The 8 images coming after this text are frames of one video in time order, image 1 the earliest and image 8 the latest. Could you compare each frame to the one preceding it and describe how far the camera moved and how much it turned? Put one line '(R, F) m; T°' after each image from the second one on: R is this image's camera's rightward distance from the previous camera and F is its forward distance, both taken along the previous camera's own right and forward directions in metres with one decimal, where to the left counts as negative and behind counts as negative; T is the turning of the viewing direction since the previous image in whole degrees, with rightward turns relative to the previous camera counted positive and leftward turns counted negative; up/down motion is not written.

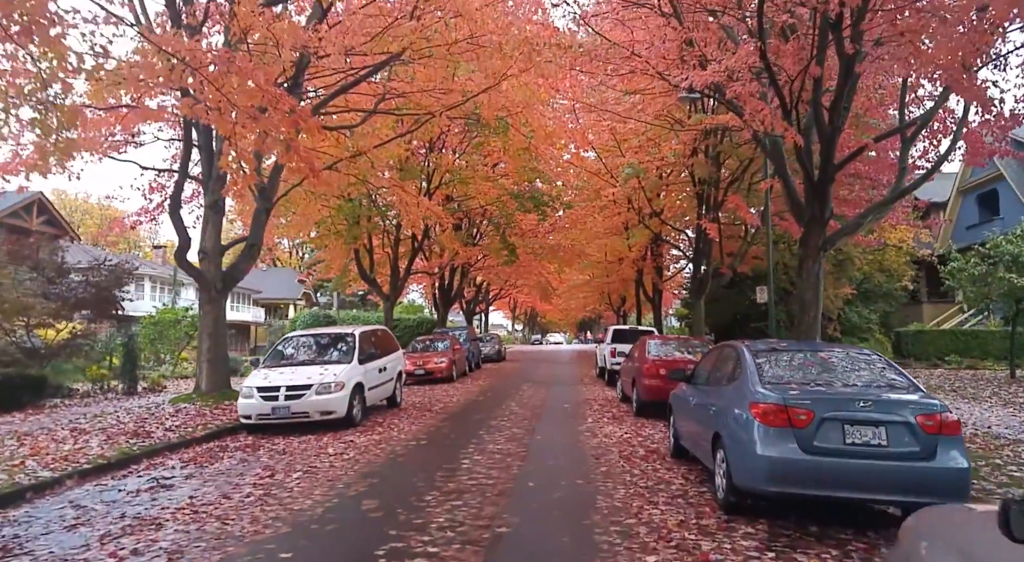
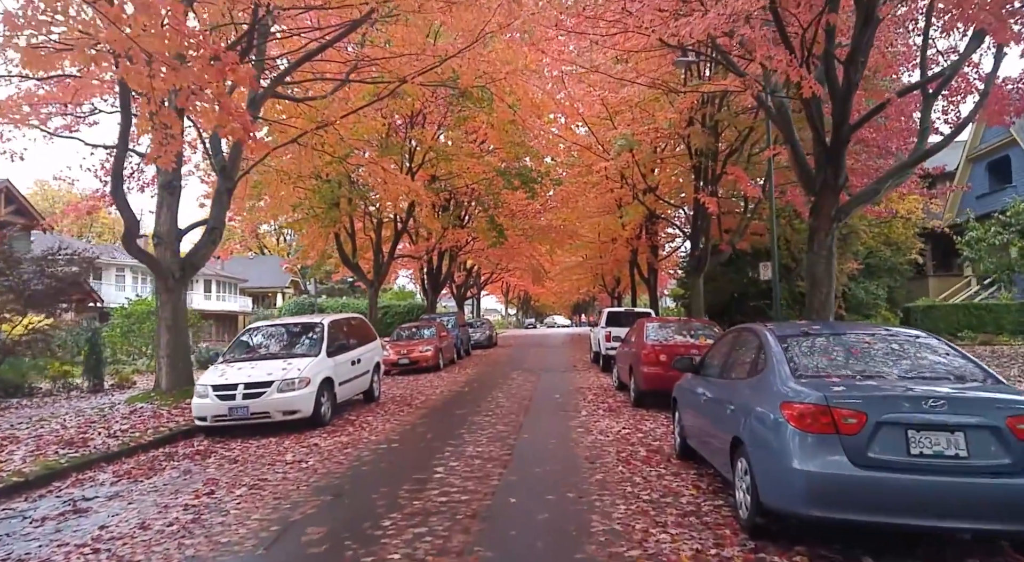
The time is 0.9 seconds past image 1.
(+0.2, +1.0) m; +1°
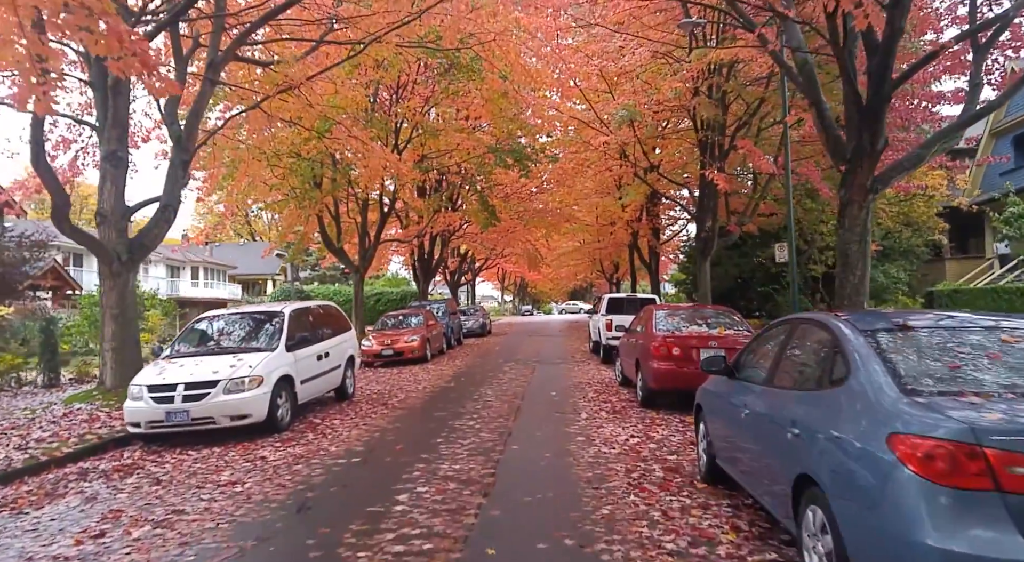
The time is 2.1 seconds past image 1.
(+0.1, +1.3) m; 0°
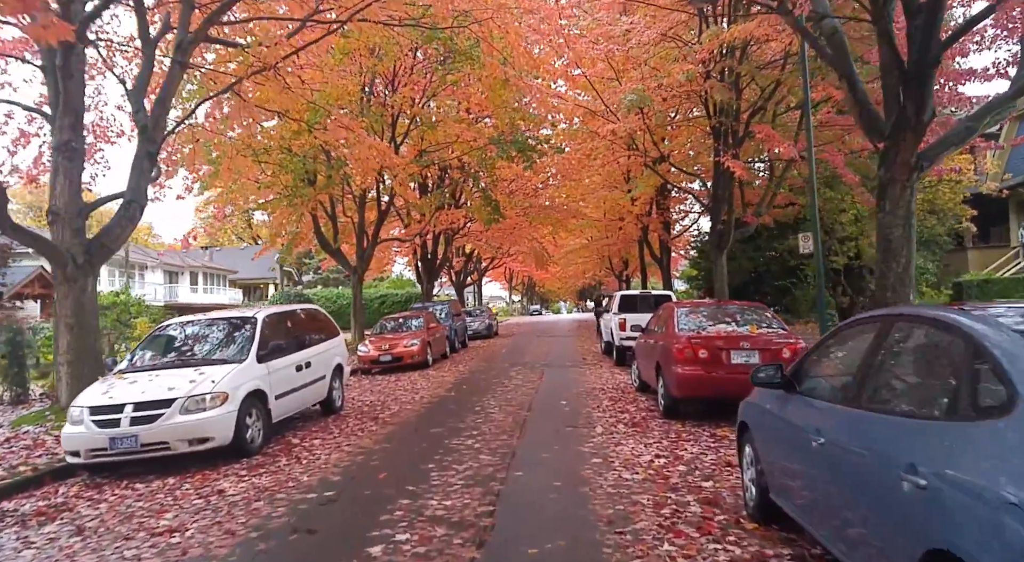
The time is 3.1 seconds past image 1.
(+0.1, +1.0) m; -1°
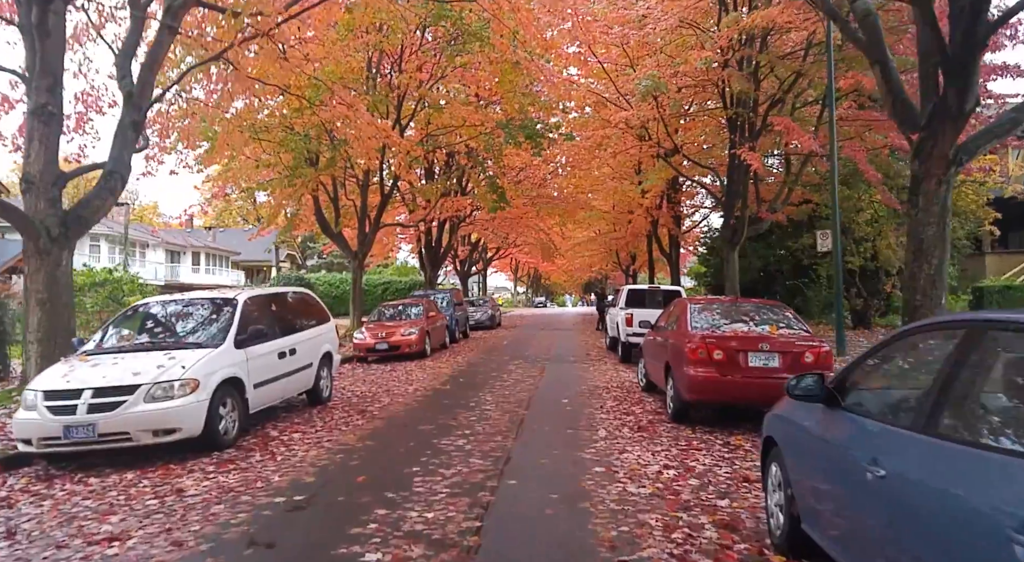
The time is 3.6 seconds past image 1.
(+0.1, +0.6) m; -1°
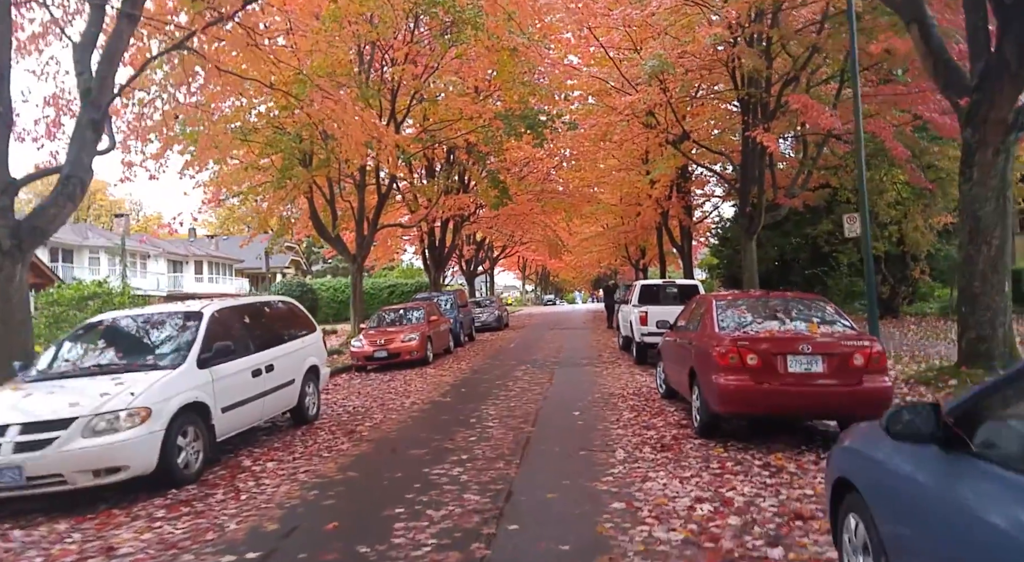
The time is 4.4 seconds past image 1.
(+0.1, +0.9) m; -1°
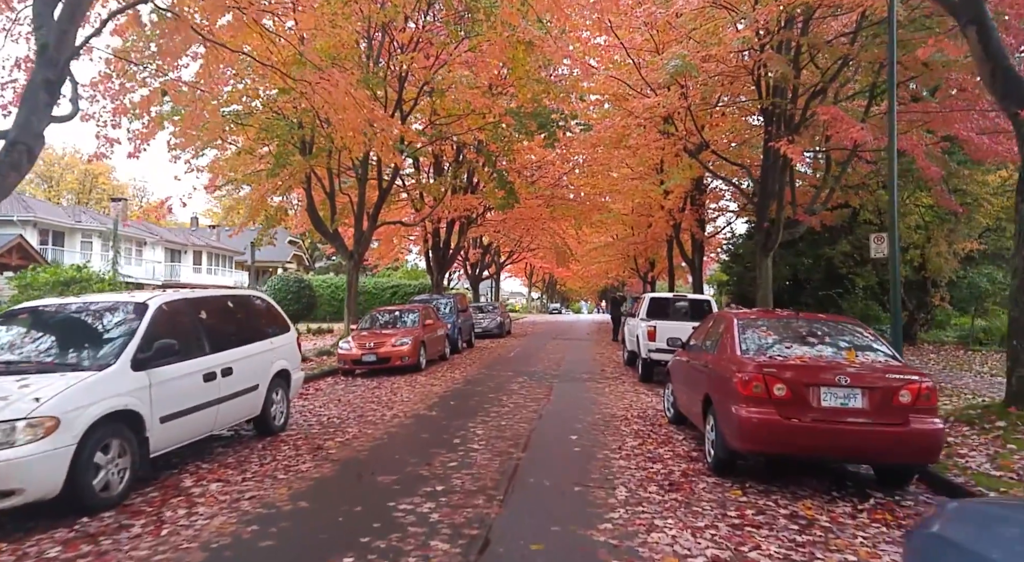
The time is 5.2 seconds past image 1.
(+0.1, +0.8) m; -1°
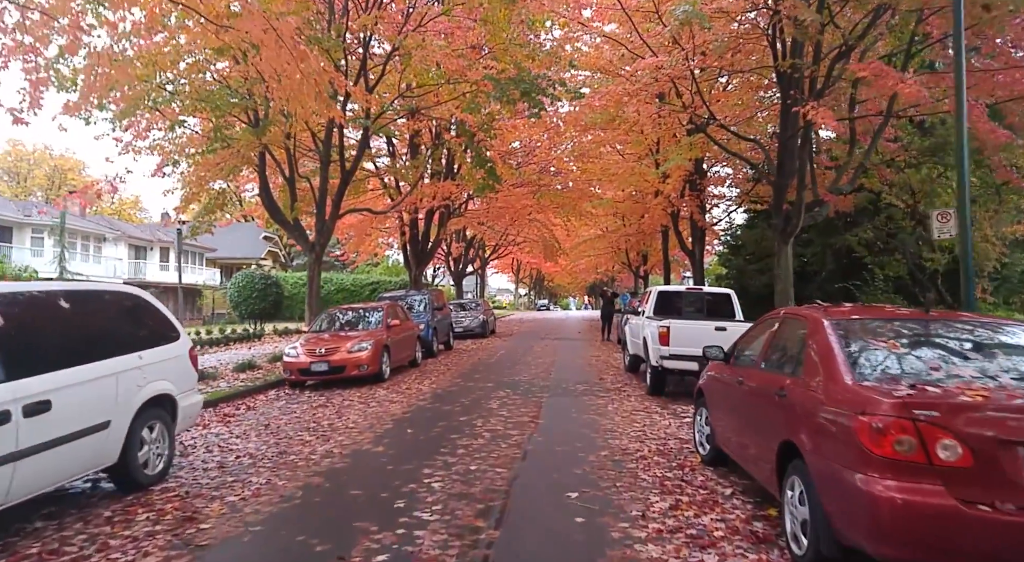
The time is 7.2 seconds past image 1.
(+0.1, +2.1) m; +1°
